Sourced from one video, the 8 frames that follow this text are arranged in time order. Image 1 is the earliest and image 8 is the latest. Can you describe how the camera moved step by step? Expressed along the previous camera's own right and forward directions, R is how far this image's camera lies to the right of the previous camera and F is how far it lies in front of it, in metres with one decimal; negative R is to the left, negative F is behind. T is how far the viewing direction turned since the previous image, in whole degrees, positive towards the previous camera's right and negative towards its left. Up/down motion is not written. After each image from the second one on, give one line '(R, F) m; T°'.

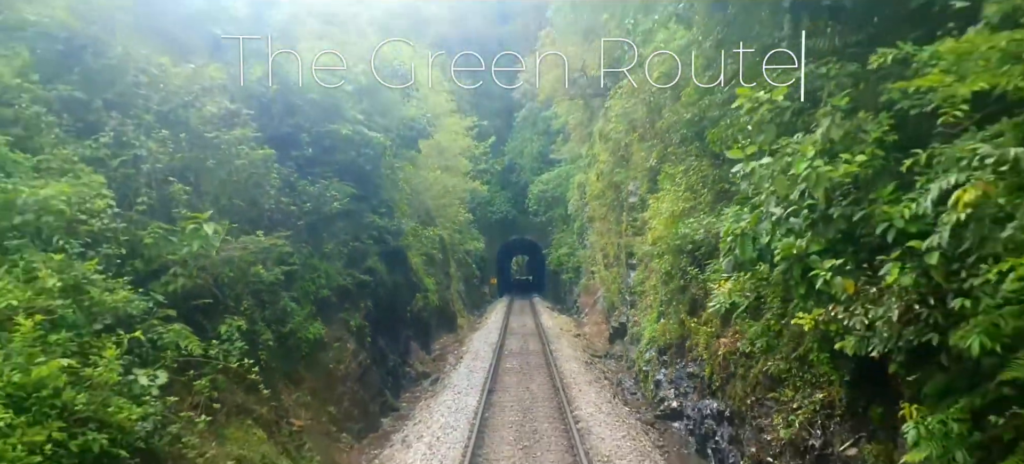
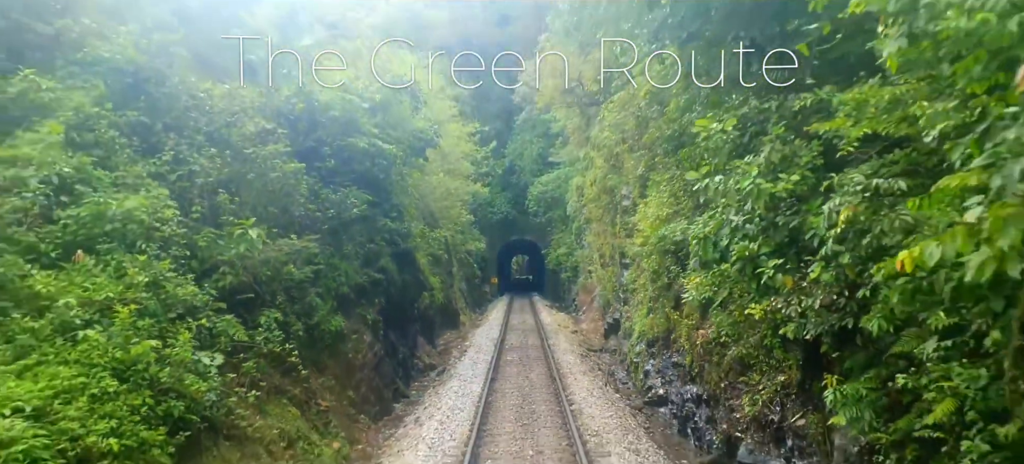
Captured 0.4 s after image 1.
(0.0, -1.2) m; 0°
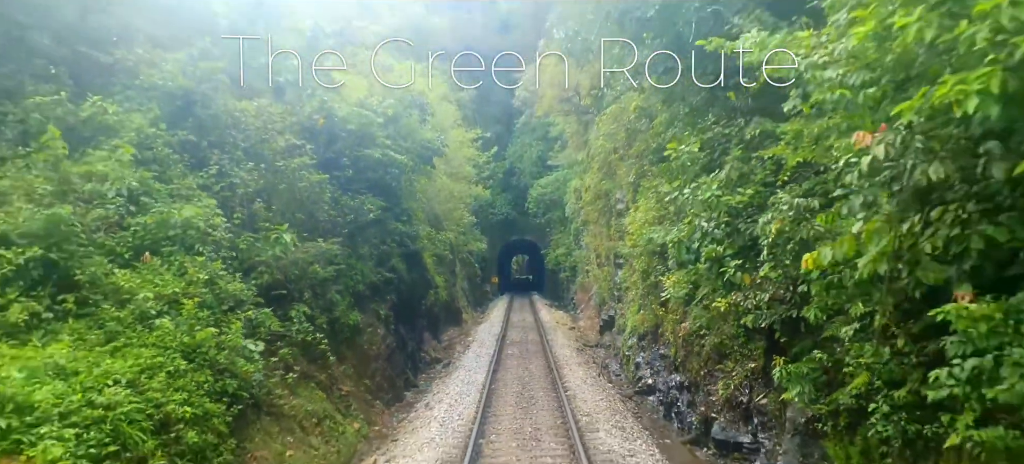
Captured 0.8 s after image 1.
(0.0, -1.2) m; 0°
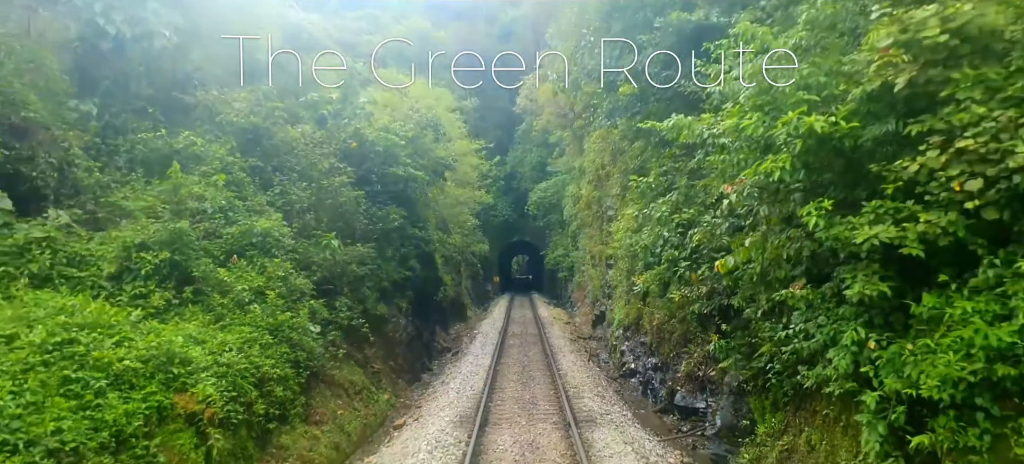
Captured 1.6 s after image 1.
(0.0, -2.3) m; 0°
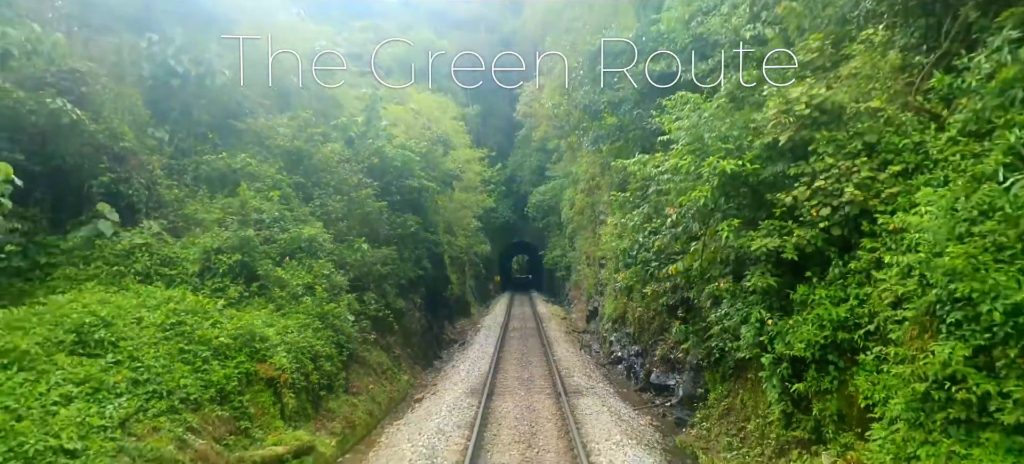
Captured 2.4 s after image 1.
(0.0, -2.2) m; 0°
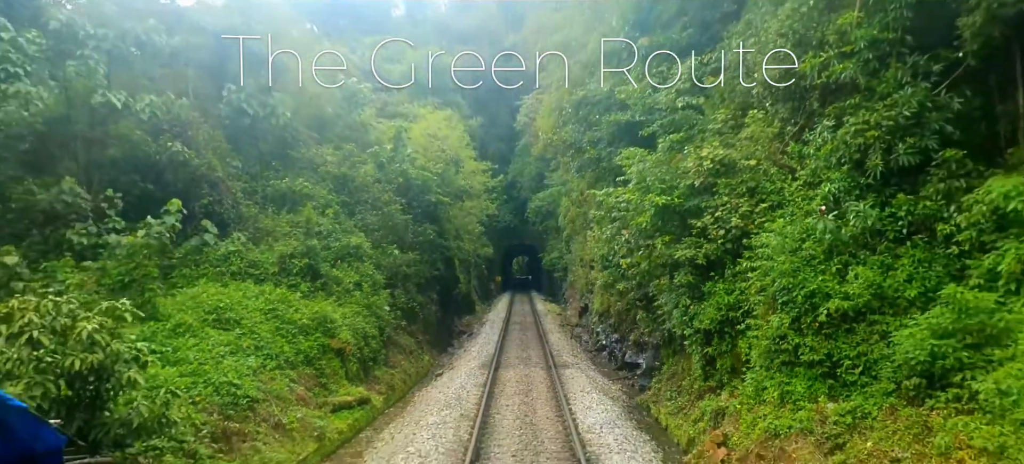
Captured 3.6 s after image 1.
(0.0, -3.4) m; 0°
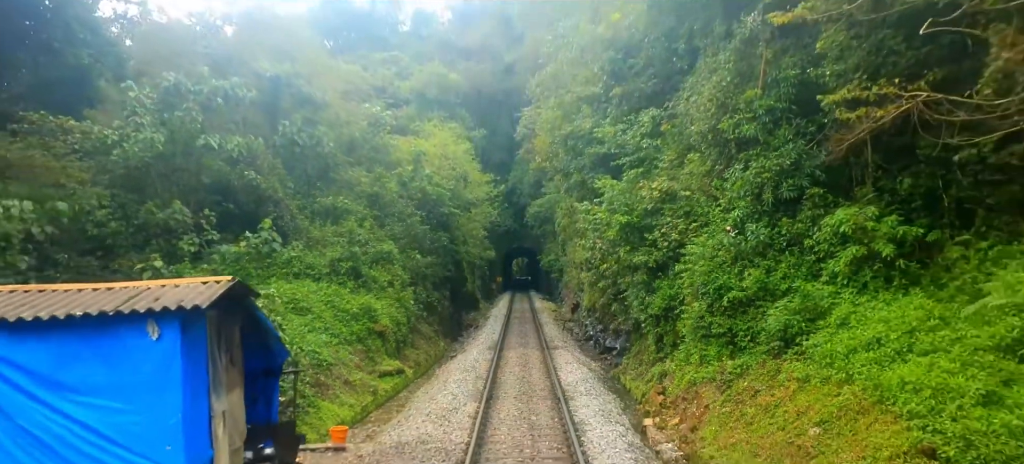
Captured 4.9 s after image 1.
(0.0, -3.7) m; 0°
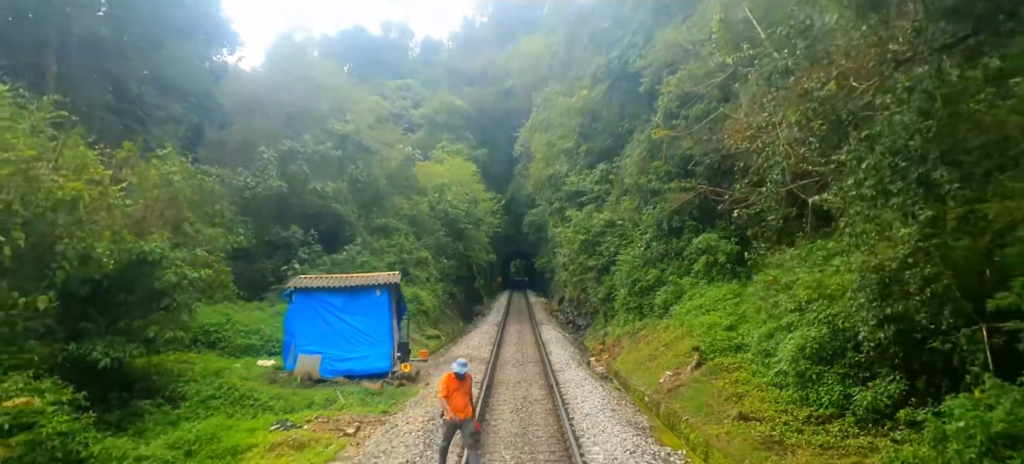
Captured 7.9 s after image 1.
(-0.1, -8.2) m; 0°
